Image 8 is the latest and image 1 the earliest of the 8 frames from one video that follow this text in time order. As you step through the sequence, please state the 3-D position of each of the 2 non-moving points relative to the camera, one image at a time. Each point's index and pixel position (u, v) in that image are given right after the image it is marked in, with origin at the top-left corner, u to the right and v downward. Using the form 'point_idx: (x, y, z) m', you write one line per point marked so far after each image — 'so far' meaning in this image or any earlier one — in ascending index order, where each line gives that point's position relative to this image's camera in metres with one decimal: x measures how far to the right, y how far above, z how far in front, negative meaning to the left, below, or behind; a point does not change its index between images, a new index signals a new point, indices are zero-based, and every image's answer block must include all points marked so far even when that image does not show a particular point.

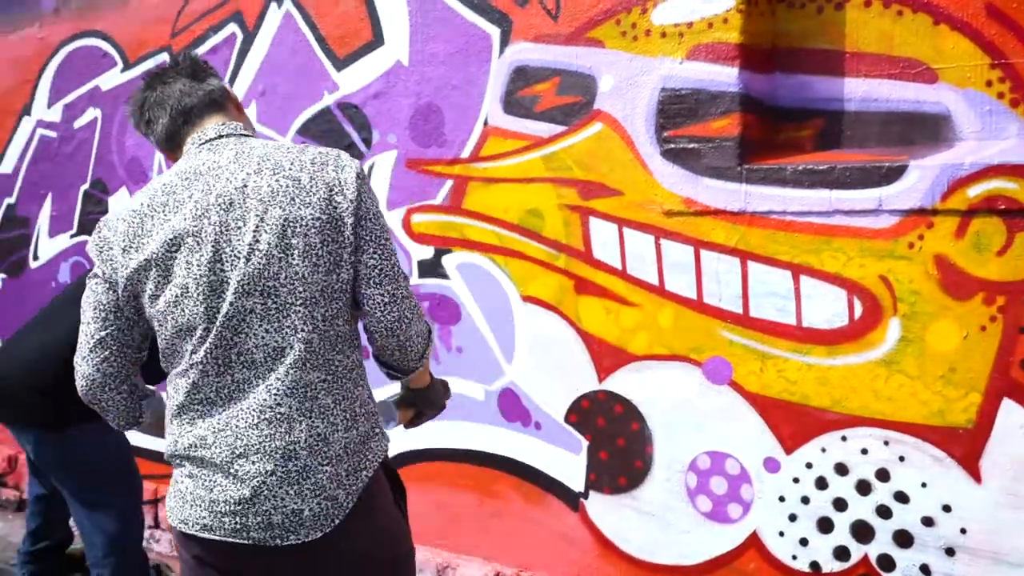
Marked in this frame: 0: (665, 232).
0: (+0.4, +0.2, +2.9) m
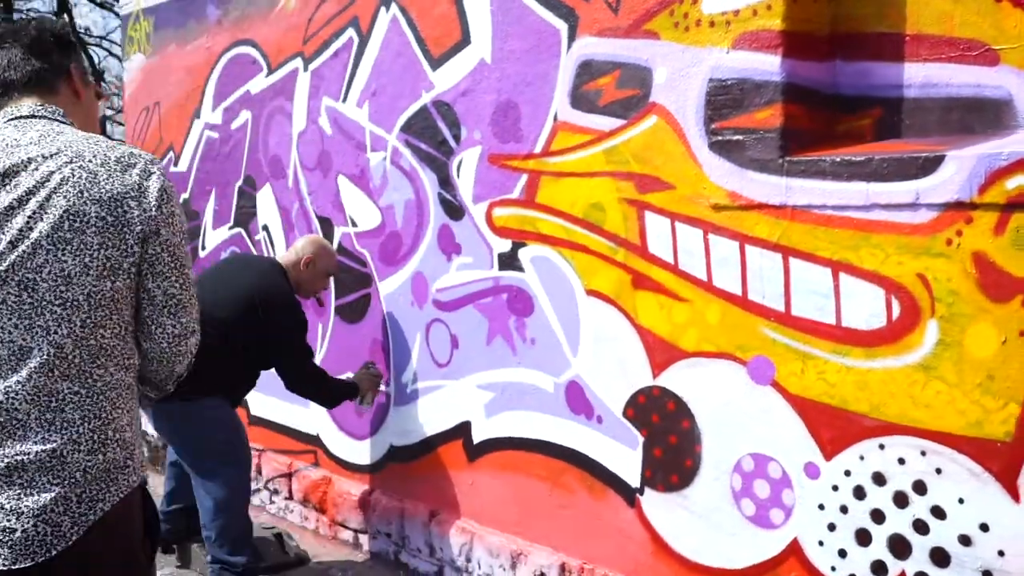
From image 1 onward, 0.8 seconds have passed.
0: (+0.5, +0.2, +2.8) m
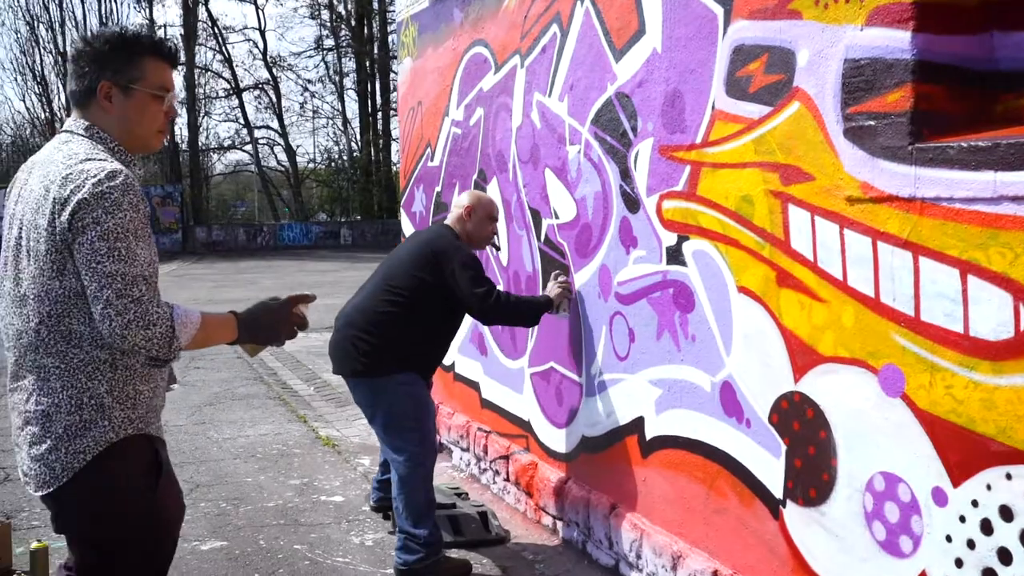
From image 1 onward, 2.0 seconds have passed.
0: (+0.8, +0.2, +2.6) m
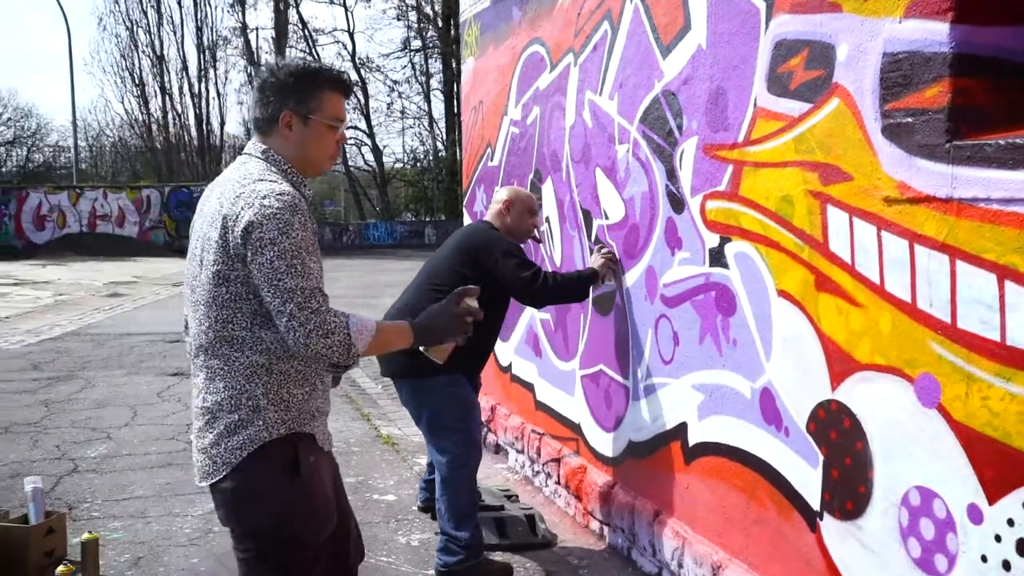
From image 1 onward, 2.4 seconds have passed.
0: (+0.9, +0.2, +2.5) m
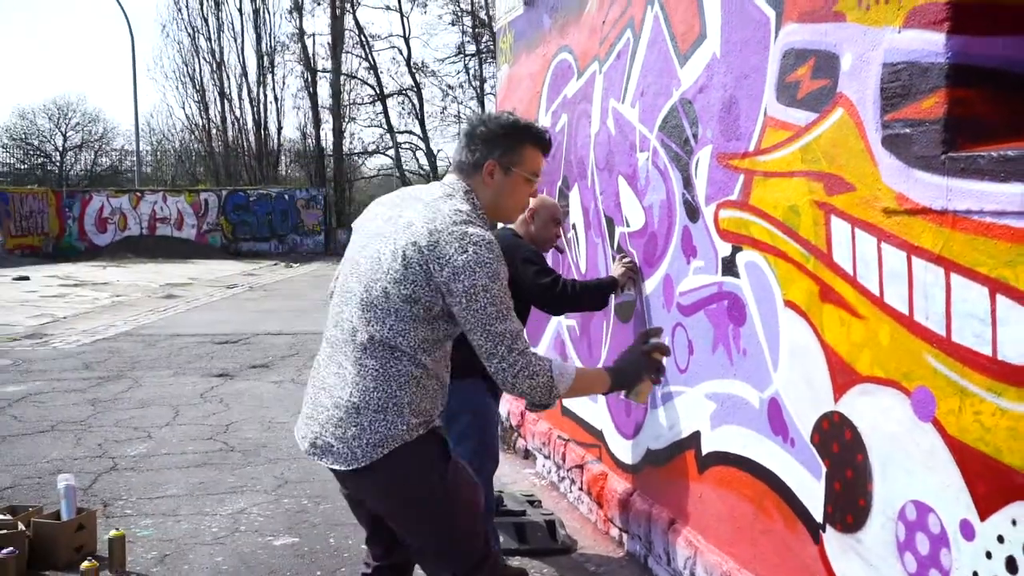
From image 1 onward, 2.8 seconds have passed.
0: (+0.9, +0.1, +2.5) m
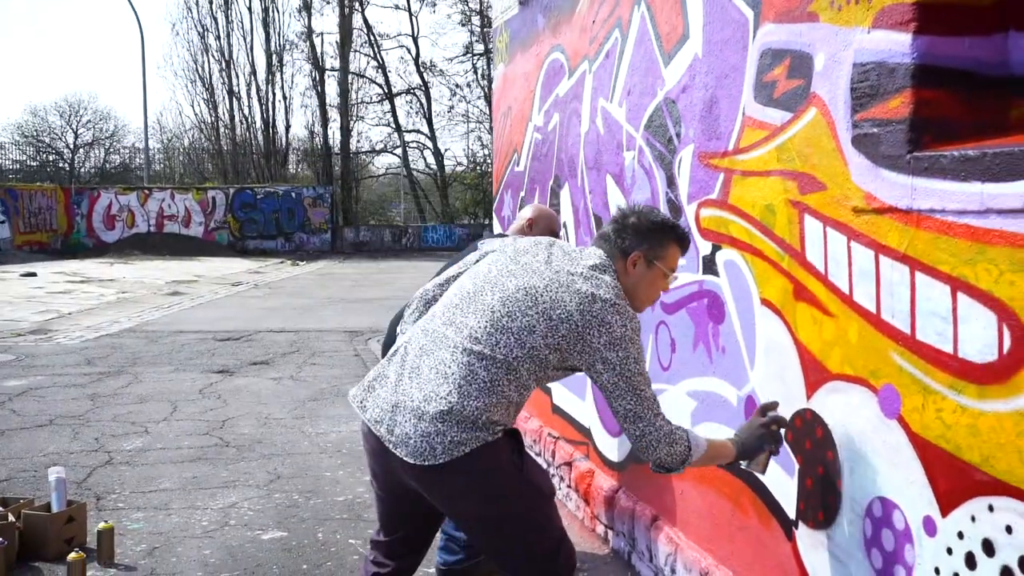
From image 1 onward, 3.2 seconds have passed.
0: (+0.8, +0.1, +2.5) m
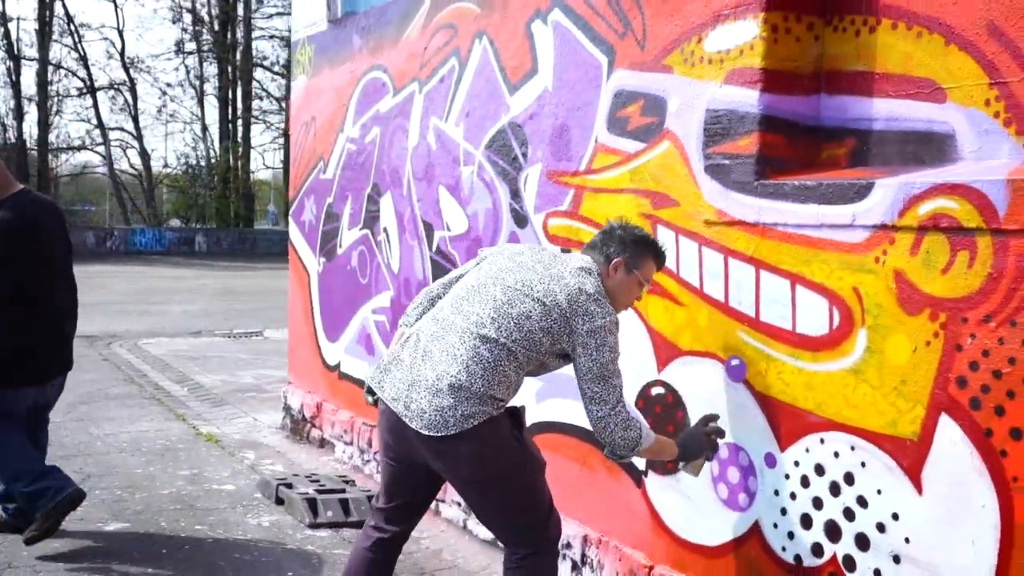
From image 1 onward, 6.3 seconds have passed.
0: (+0.6, +0.1, +3.2) m
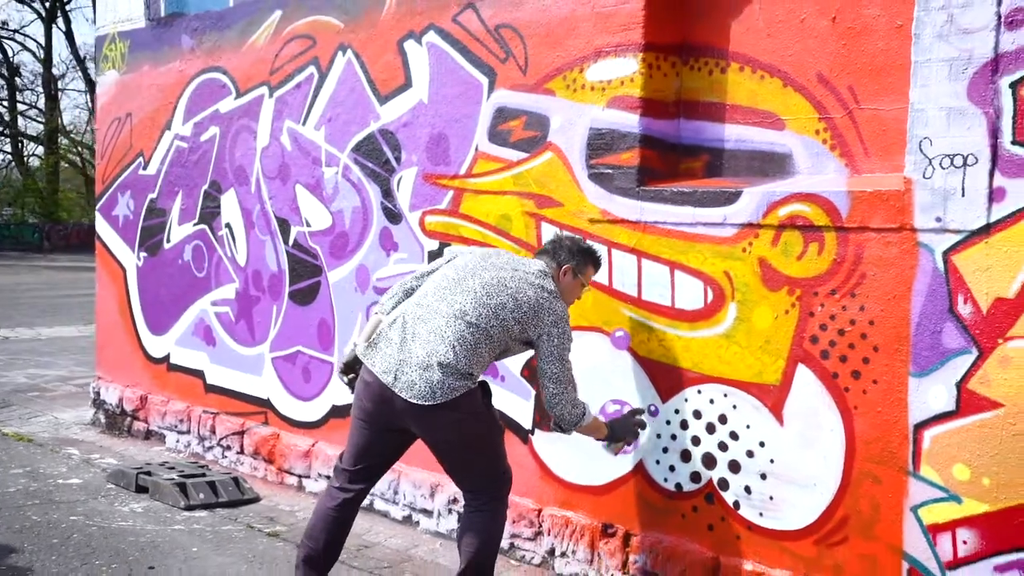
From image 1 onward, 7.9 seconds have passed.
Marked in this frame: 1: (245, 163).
0: (+0.3, +0.2, +3.9) m
1: (-1.4, +0.7, +5.5) m
